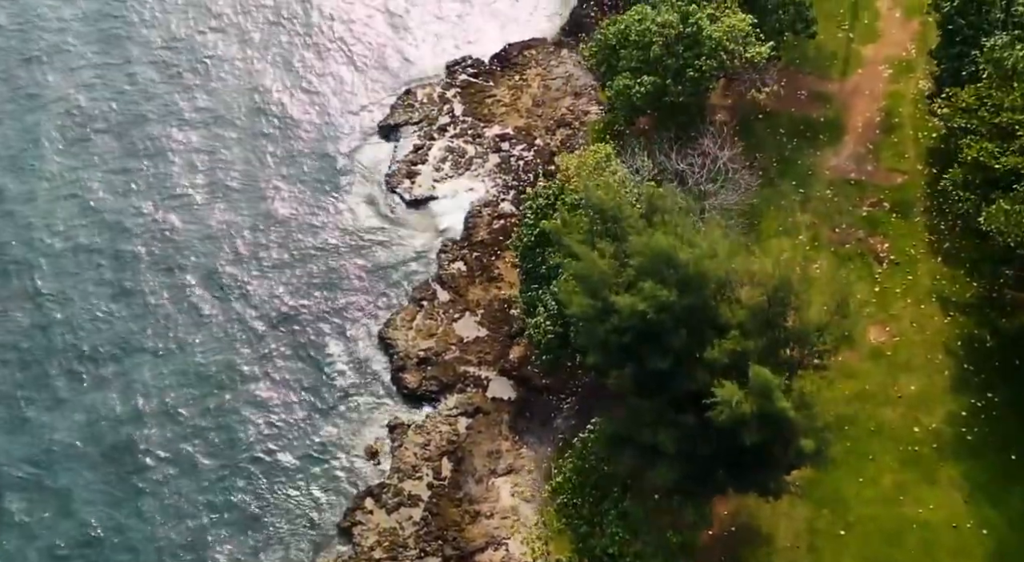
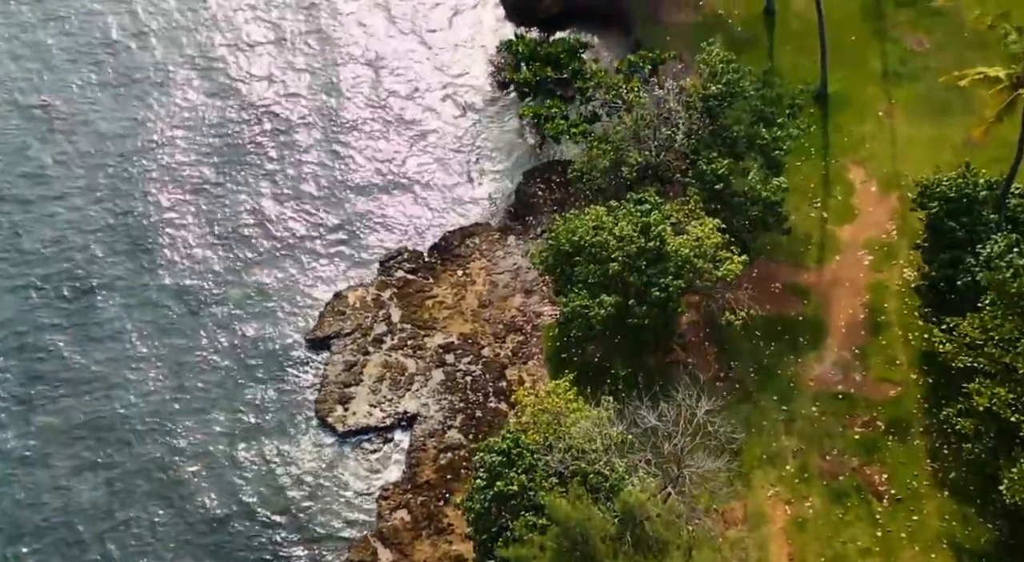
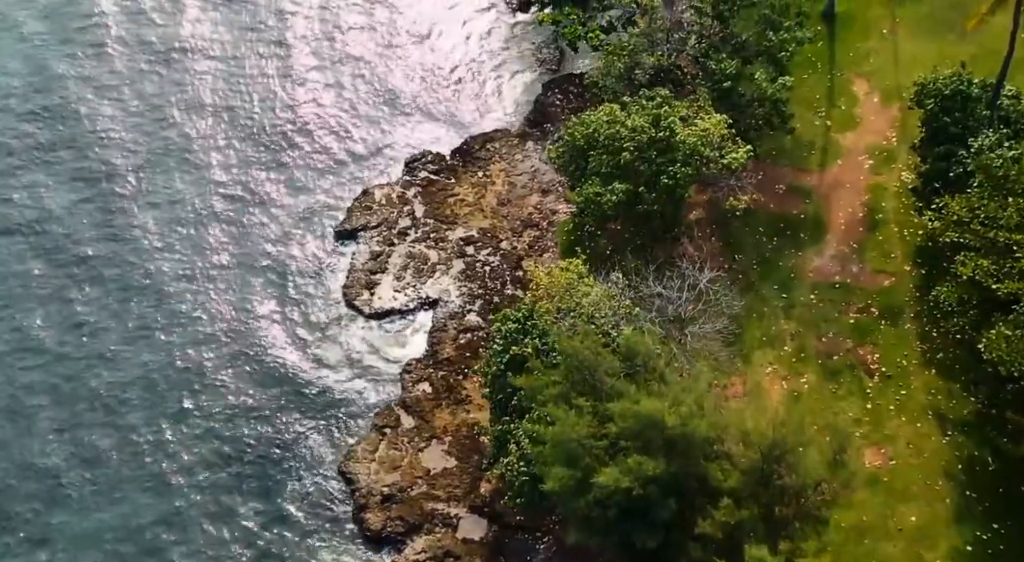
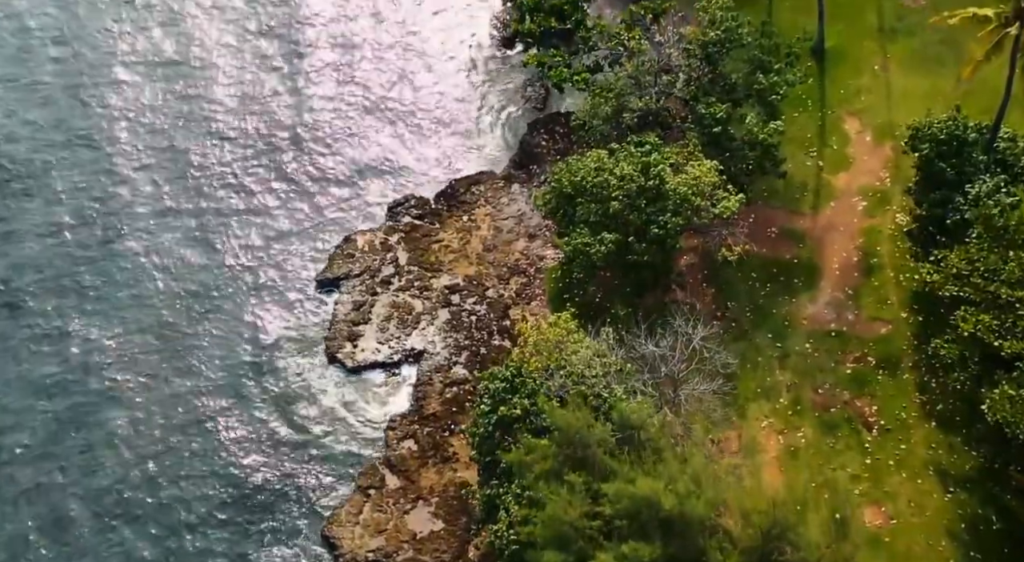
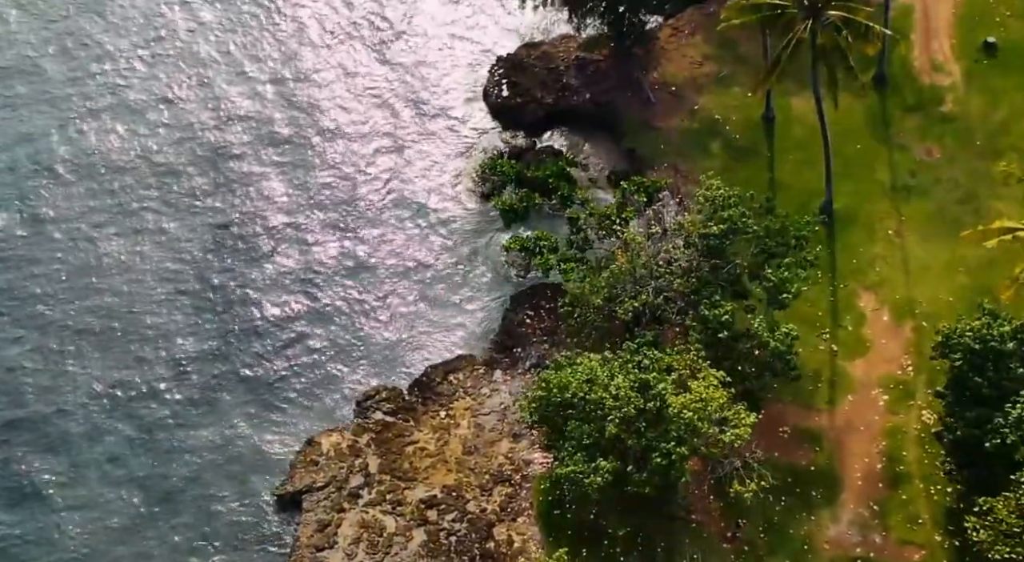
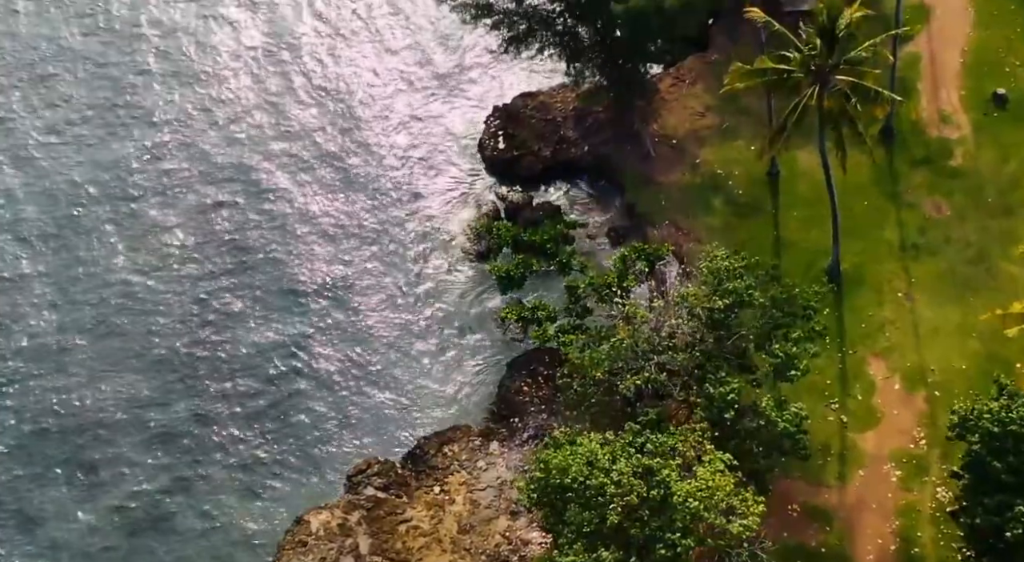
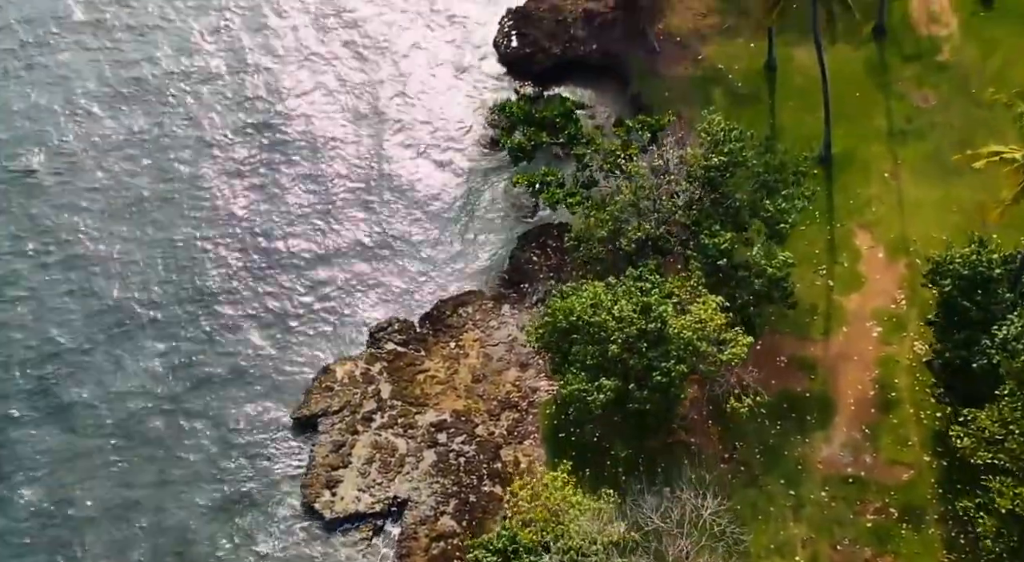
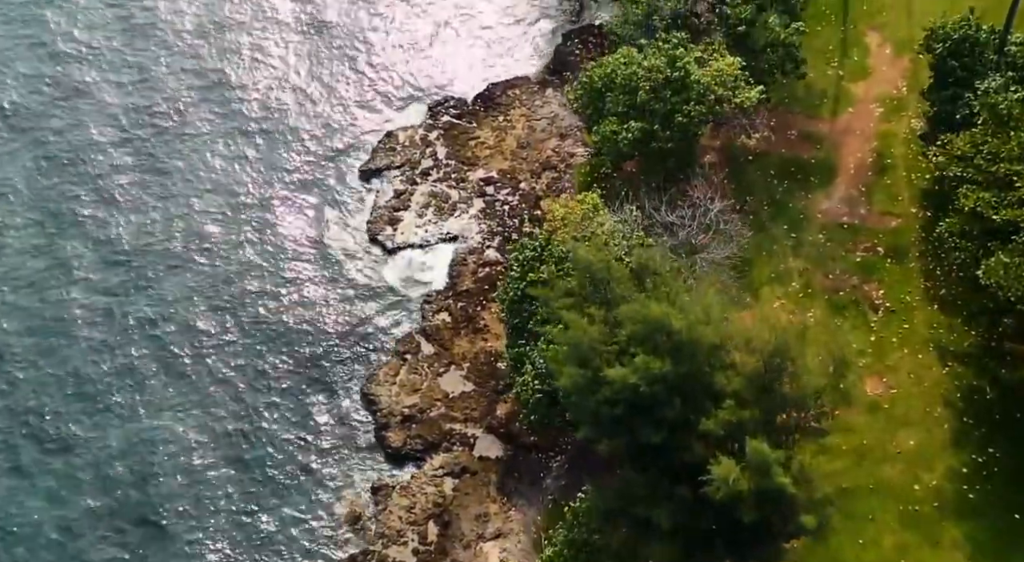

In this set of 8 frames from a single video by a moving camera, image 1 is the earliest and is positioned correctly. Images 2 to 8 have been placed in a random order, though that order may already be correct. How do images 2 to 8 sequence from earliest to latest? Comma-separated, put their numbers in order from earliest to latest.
8, 3, 4, 2, 7, 5, 6
